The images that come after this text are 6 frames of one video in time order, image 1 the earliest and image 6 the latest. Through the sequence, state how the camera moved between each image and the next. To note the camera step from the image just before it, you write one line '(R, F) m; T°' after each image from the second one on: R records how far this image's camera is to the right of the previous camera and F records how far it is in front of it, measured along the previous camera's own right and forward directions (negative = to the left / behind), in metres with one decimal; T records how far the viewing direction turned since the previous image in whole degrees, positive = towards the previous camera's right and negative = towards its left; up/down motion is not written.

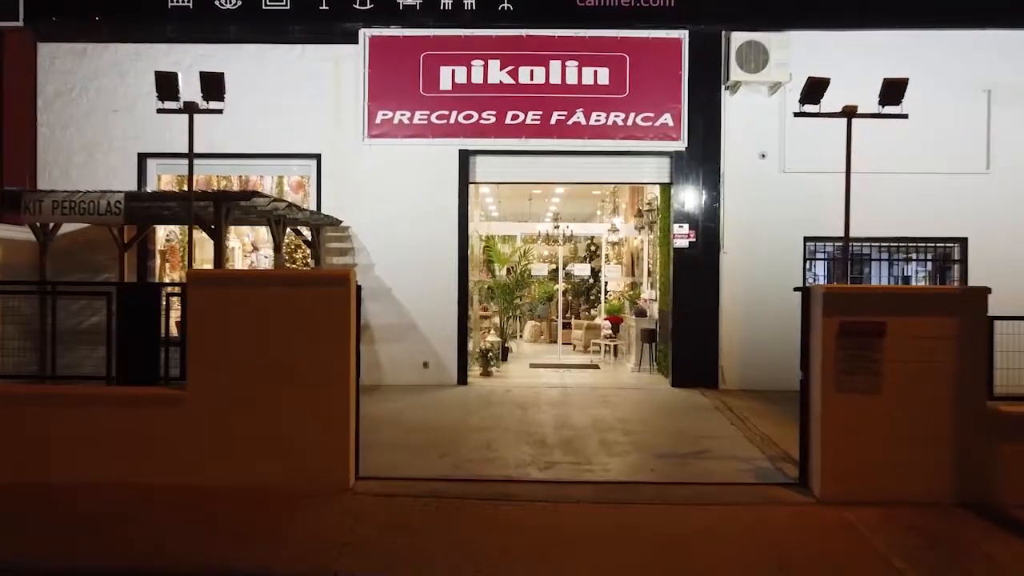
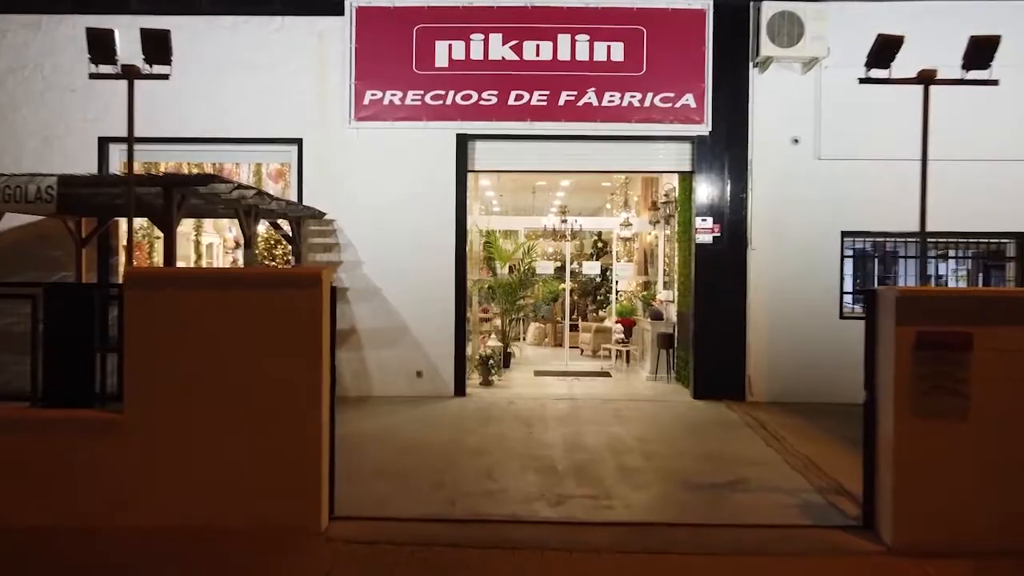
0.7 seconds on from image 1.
(0.0, +1.0) m; 0°
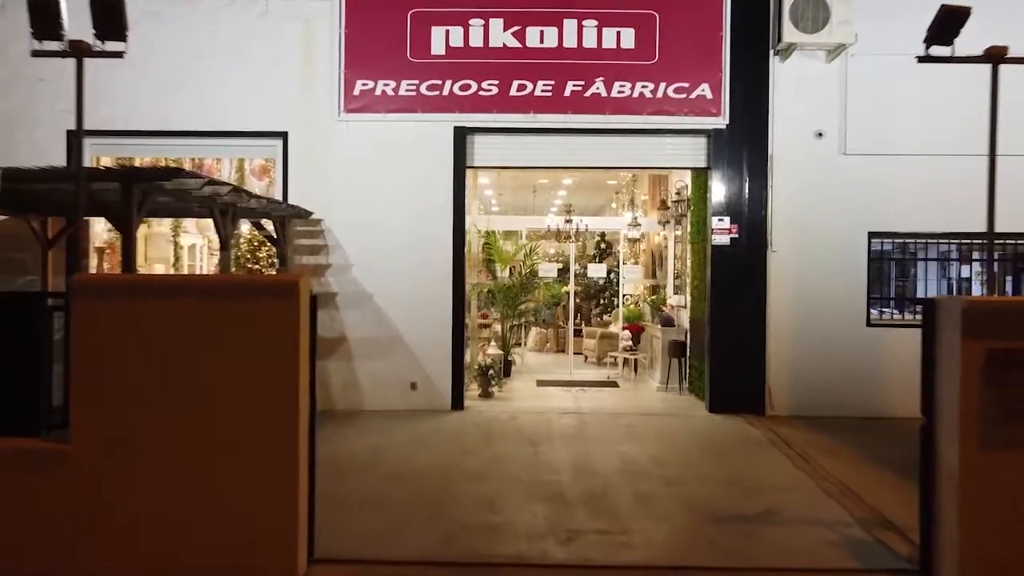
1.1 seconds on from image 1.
(0.0, +0.6) m; 0°
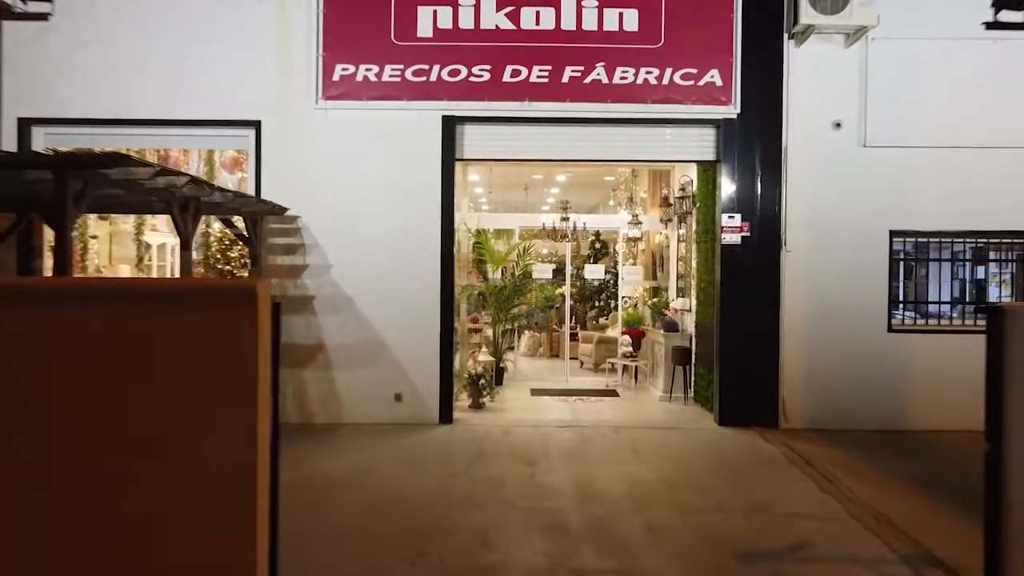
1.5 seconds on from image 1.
(0.0, +0.6) m; +1°
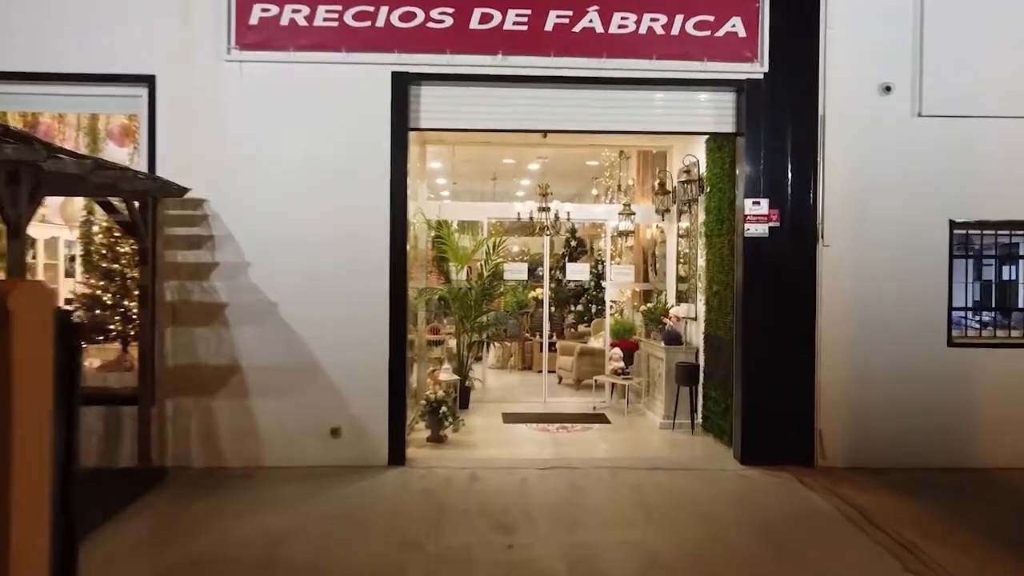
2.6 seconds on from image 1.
(0.0, +1.5) m; +3°
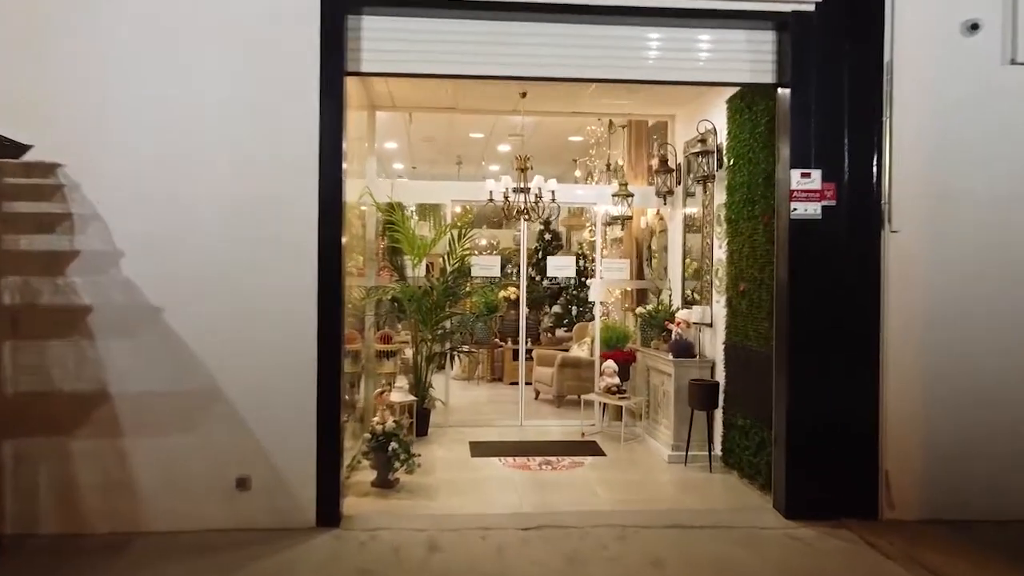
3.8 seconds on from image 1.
(0.0, +1.4) m; +3°
